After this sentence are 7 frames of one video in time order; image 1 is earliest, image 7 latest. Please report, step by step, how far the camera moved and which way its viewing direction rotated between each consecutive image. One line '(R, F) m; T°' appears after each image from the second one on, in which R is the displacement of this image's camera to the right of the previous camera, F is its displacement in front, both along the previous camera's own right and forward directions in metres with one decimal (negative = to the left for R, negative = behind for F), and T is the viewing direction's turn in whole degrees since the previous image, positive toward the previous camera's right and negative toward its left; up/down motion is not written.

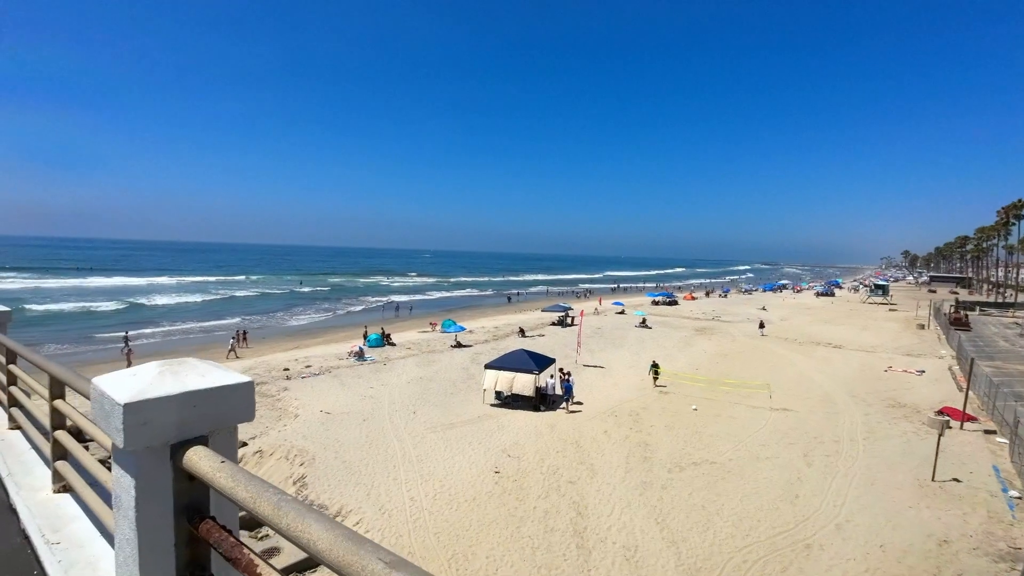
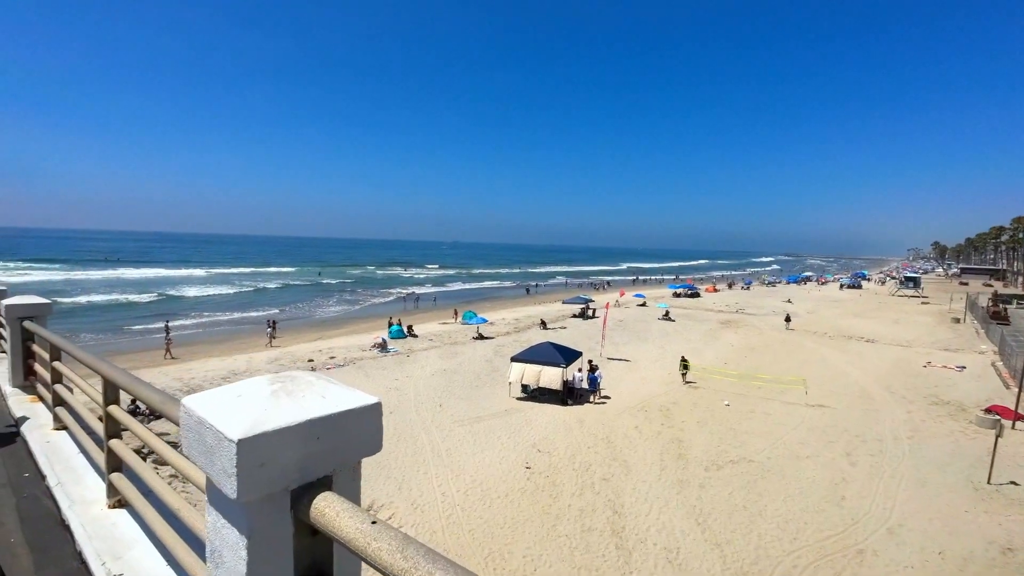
(-0.4, +0.3) m; -2°
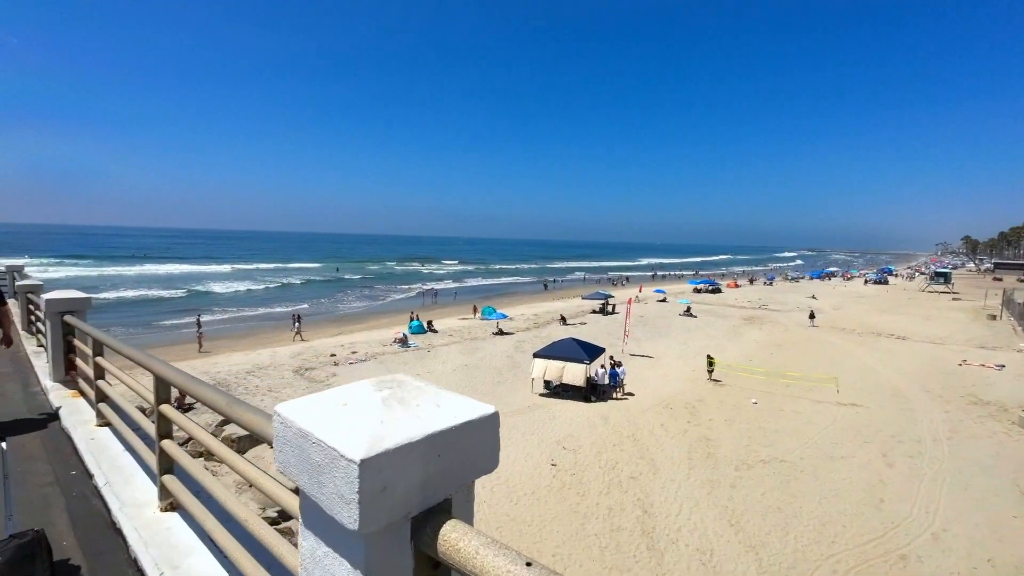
(-0.2, +0.1) m; -2°
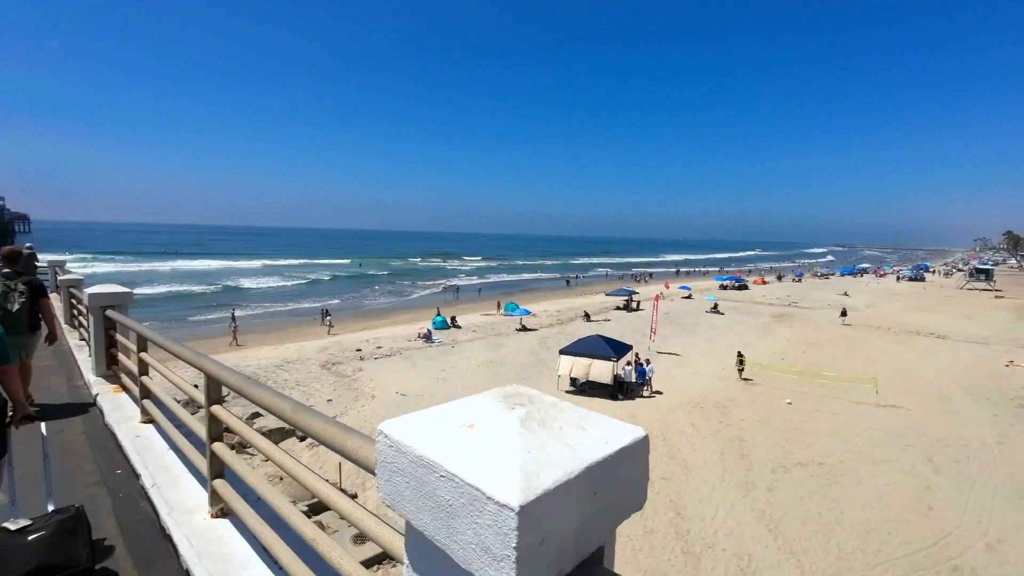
(-0.2, +0.2) m; -2°
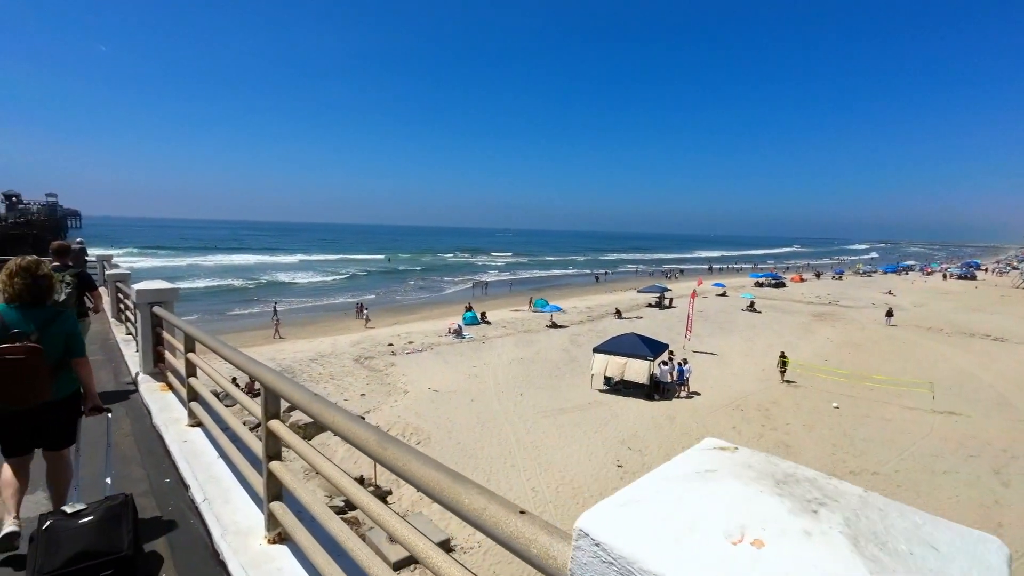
(-0.2, +0.2) m; -3°
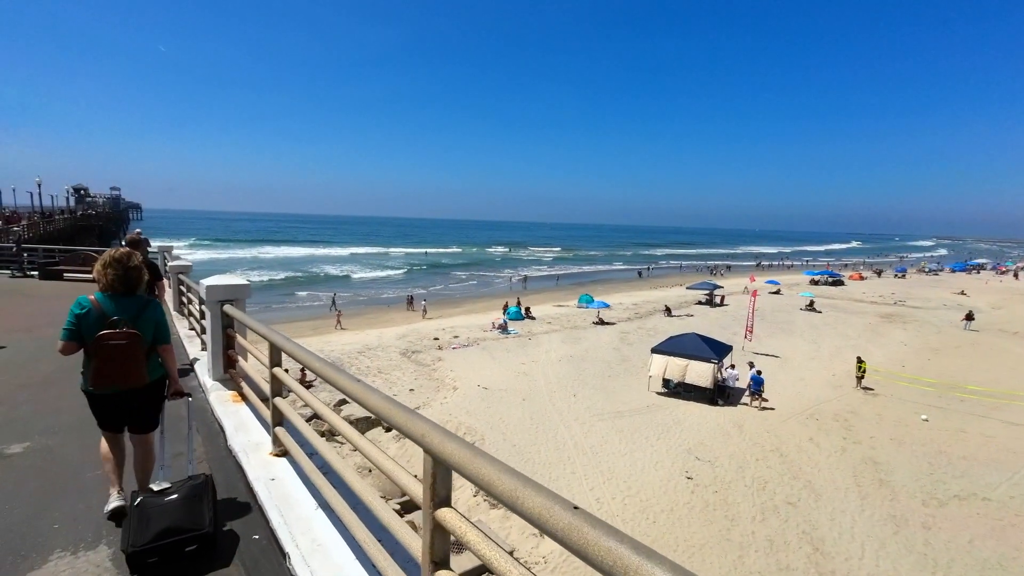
(-0.5, +0.6) m; -4°
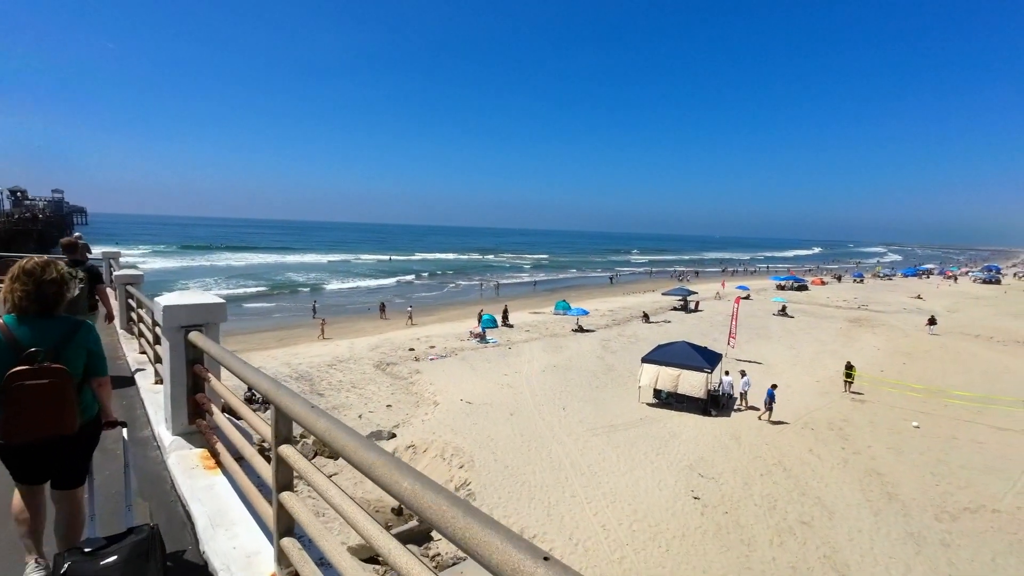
(-0.5, +0.8) m; +4°
